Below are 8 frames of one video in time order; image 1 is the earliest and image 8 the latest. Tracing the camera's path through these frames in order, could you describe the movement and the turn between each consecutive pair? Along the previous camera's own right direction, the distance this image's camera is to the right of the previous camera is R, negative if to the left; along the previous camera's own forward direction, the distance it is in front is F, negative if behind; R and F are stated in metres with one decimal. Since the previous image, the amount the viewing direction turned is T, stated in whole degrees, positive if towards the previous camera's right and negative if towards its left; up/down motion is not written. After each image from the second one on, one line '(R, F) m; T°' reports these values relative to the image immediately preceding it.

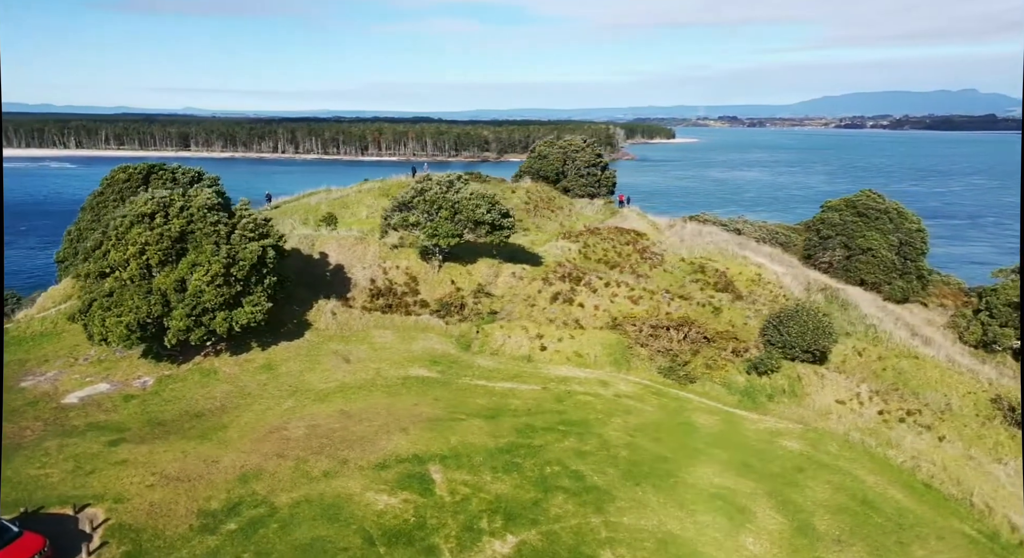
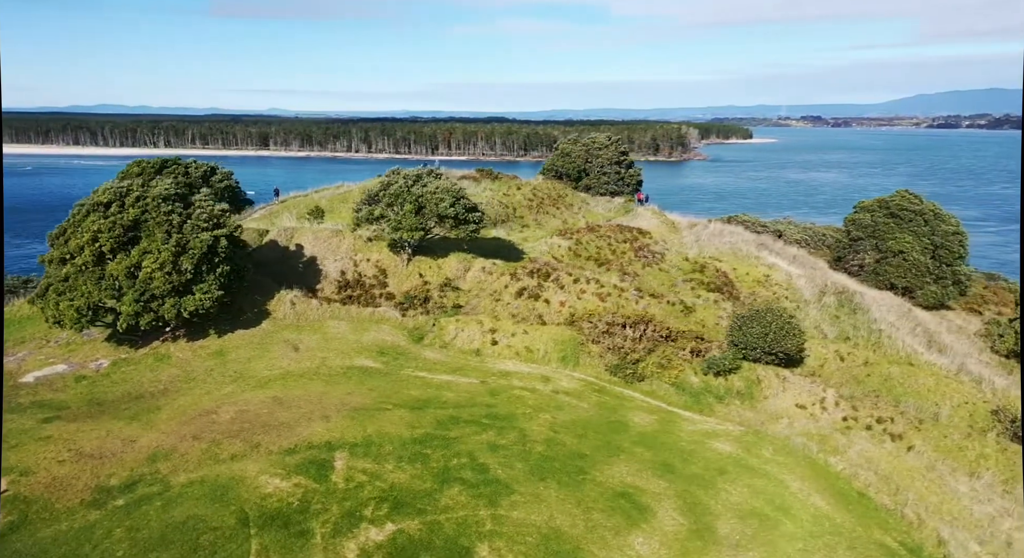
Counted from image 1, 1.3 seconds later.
(+3.7, +0.3) m; -4°
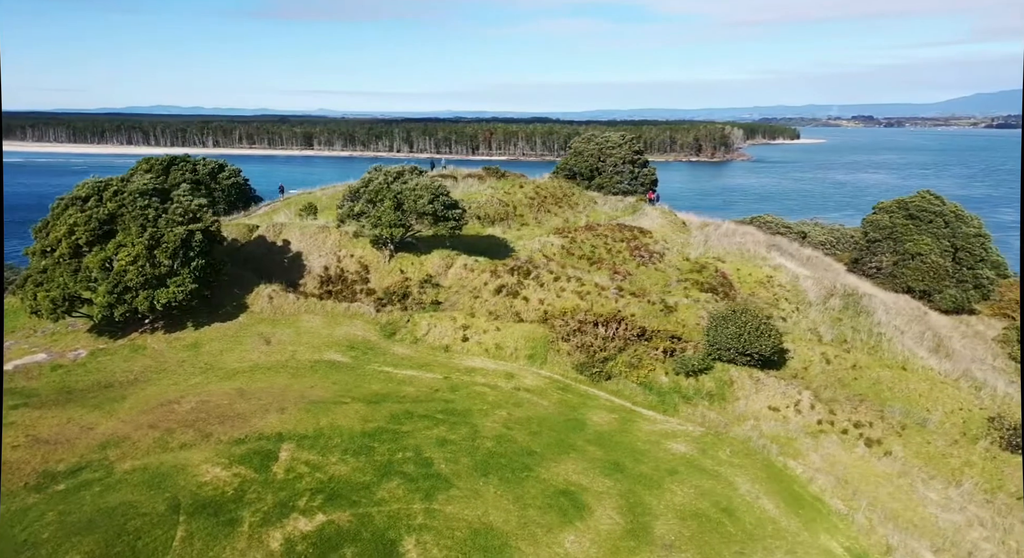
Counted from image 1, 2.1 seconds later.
(+2.2, +0.1) m; -3°
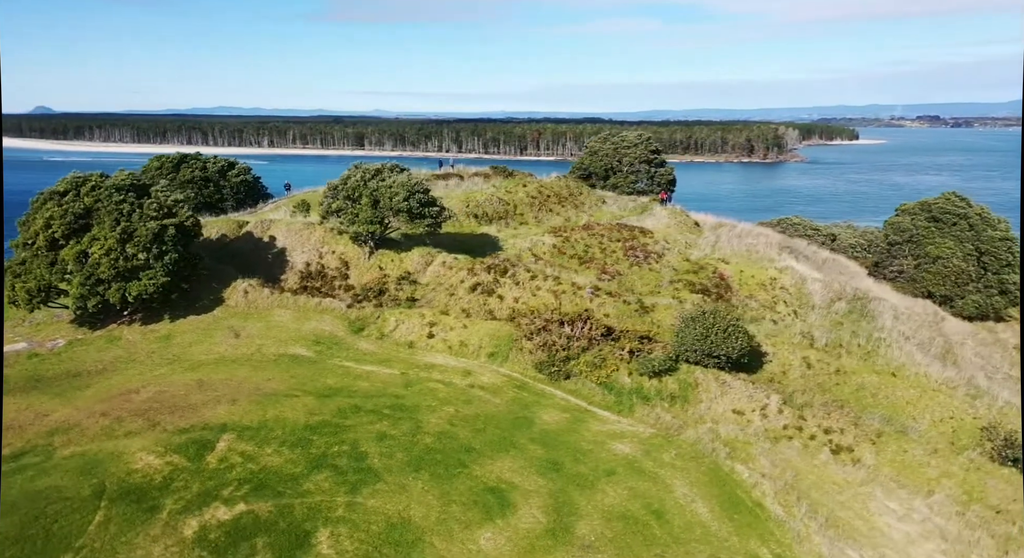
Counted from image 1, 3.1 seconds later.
(+2.6, +0.1) m; -3°
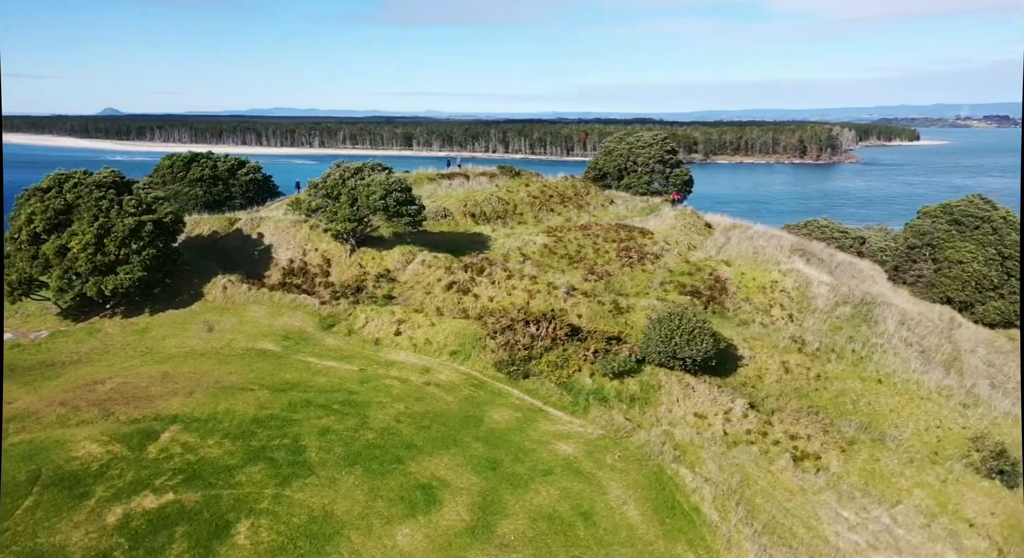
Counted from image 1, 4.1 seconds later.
(+2.5, +0.1) m; -3°
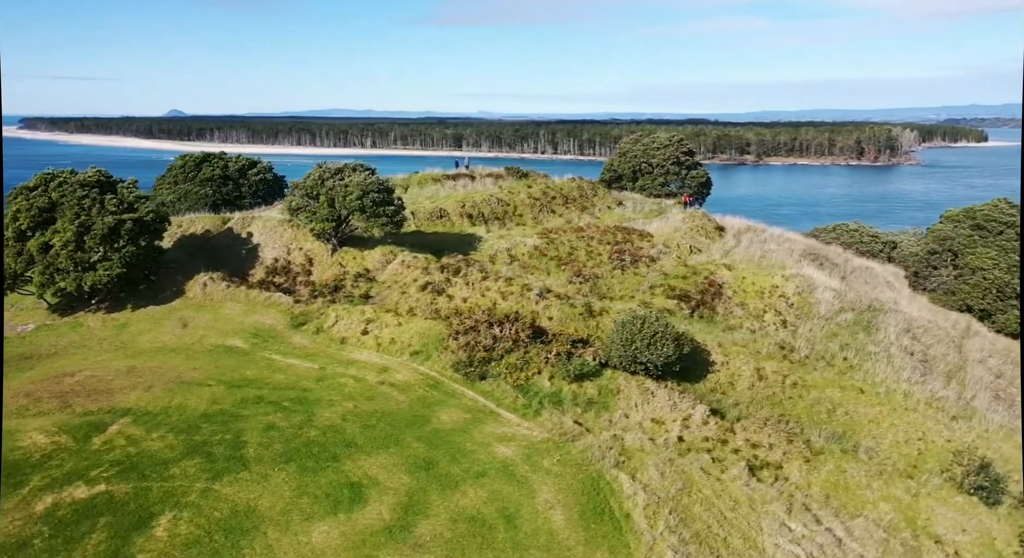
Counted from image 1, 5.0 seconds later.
(+2.6, +0.1) m; -3°
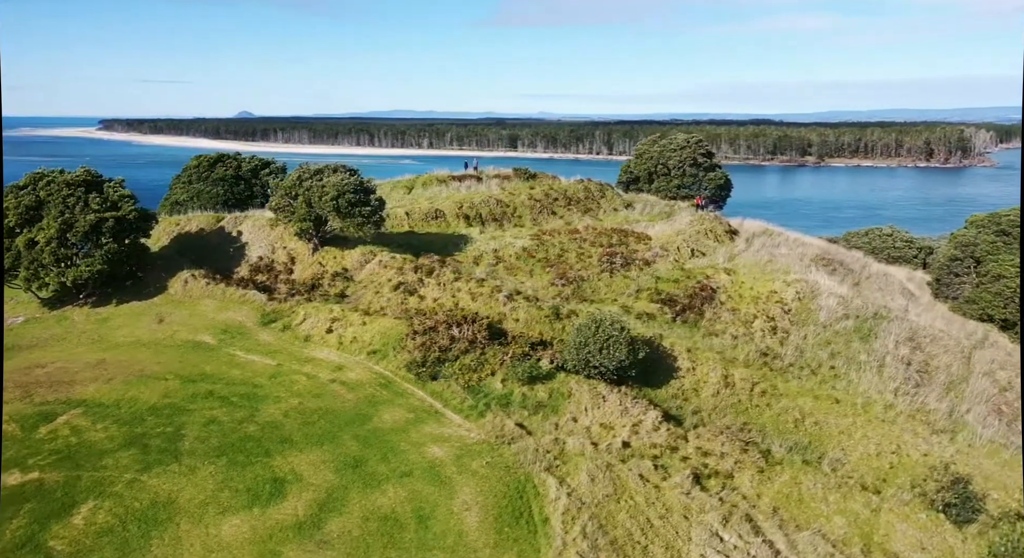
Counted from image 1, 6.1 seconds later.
(+2.9, 0.0) m; -3°
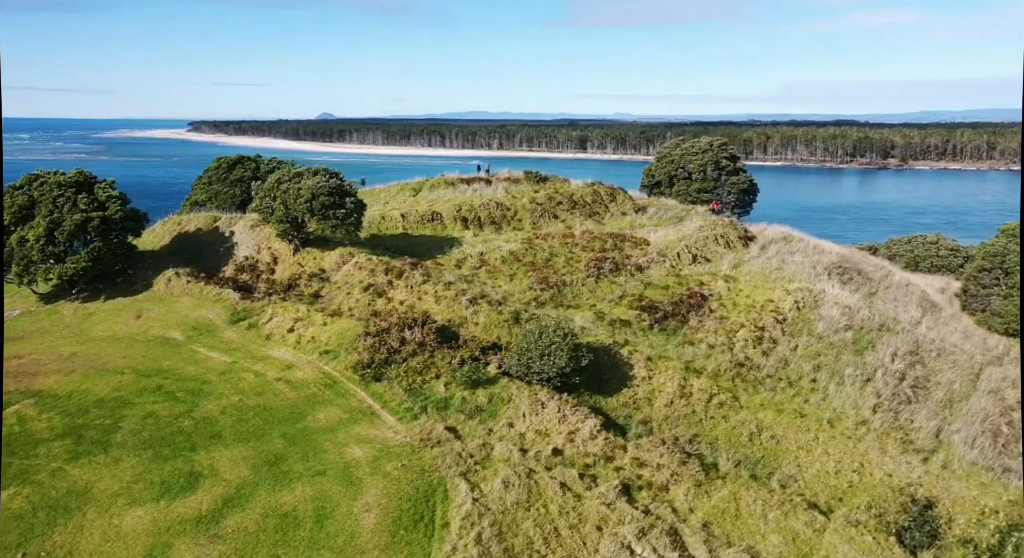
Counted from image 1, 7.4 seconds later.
(+3.6, 0.0) m; -4°
